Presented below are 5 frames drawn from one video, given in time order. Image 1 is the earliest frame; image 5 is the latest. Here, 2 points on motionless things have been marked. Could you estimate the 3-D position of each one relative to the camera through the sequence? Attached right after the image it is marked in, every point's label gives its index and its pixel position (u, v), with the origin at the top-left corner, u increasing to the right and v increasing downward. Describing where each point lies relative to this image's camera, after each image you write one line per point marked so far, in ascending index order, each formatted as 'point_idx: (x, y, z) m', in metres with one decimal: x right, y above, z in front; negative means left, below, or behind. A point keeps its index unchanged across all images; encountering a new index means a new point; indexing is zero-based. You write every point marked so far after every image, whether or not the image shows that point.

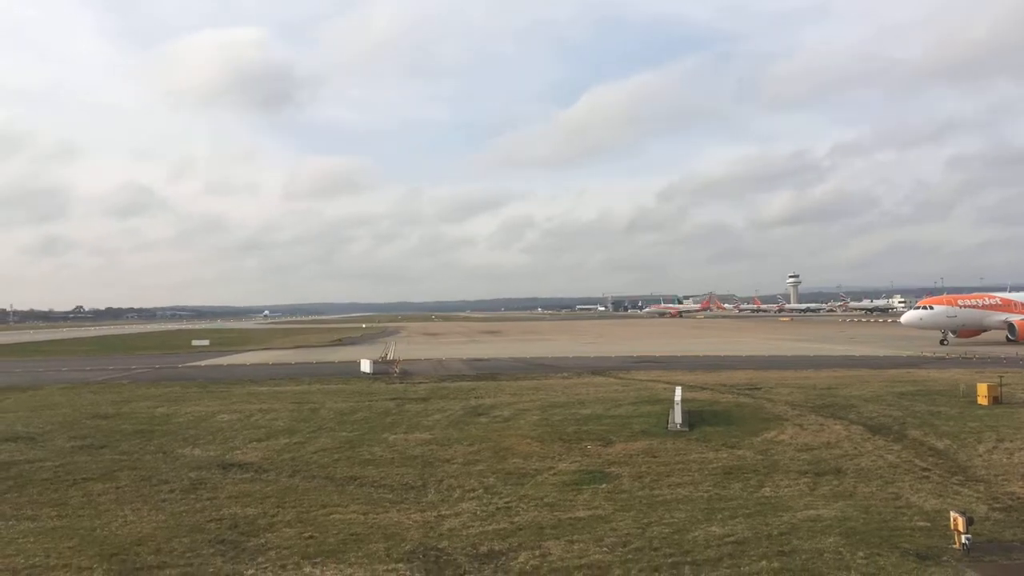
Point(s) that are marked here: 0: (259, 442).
0: (-6.3, -3.8, +16.1) m
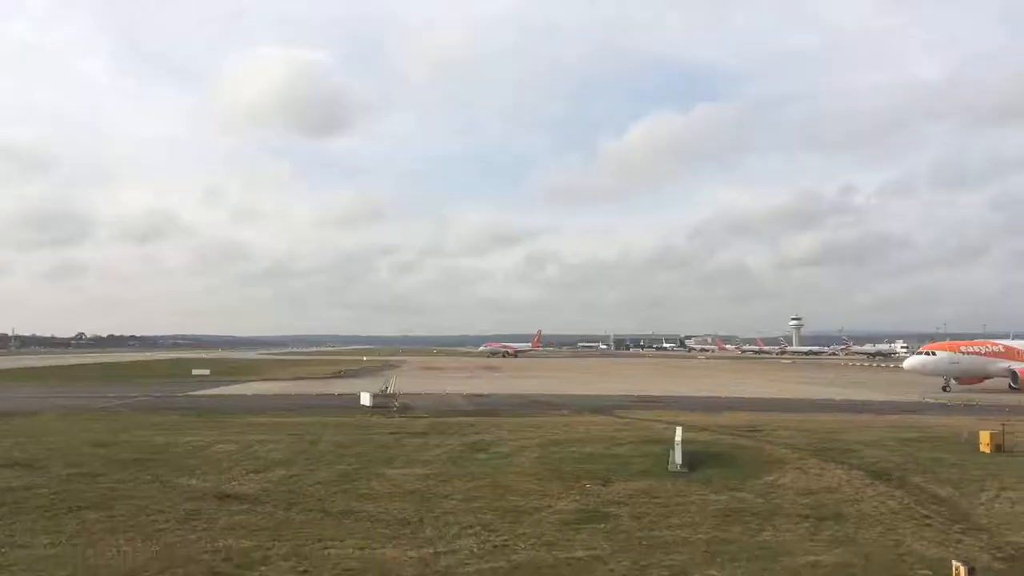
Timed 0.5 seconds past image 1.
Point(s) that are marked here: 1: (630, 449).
0: (-6.3, -4.6, +16.0) m
1: (+3.4, -4.6, +18.7) m
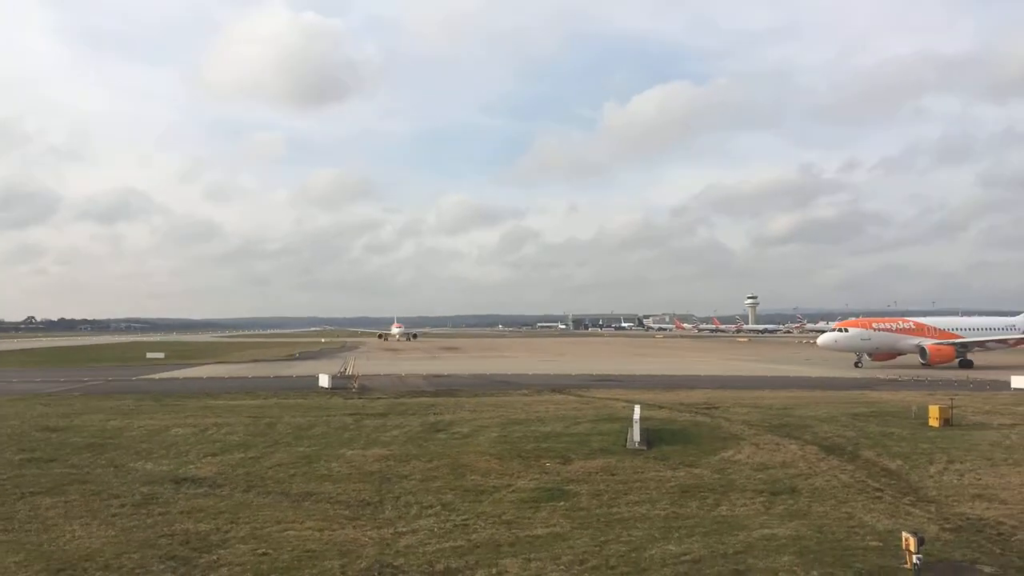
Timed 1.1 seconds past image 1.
0: (-7.3, -4.0, +15.6) m
1: (+2.3, -4.0, +18.8) m
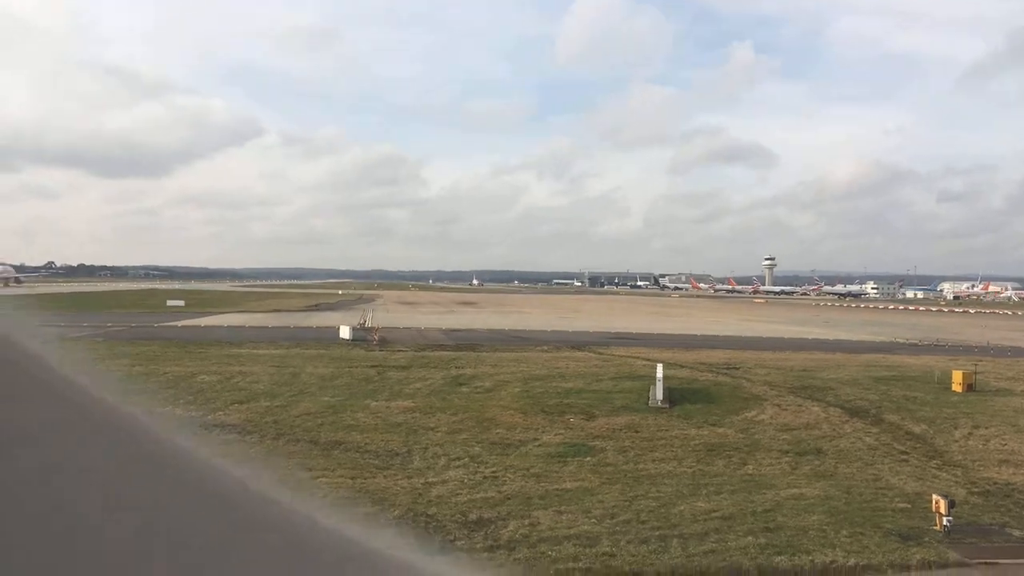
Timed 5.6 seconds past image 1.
0: (-6.7, -2.8, +15.9) m
1: (+2.9, -2.8, +18.9) m
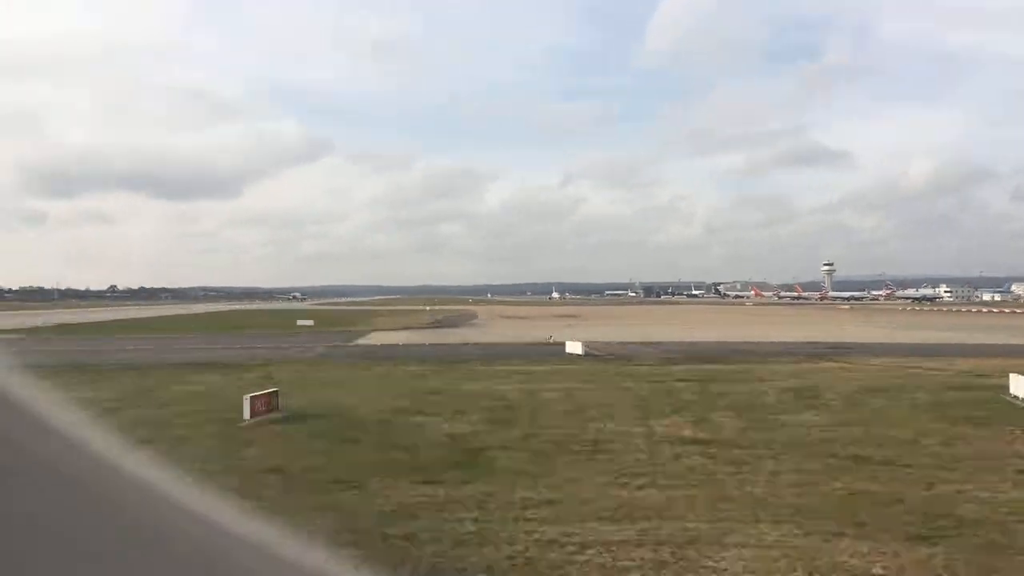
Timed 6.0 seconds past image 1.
0: (+3.6, -3.4, +16.5) m
1: (+13.3, -3.1, +19.1) m
